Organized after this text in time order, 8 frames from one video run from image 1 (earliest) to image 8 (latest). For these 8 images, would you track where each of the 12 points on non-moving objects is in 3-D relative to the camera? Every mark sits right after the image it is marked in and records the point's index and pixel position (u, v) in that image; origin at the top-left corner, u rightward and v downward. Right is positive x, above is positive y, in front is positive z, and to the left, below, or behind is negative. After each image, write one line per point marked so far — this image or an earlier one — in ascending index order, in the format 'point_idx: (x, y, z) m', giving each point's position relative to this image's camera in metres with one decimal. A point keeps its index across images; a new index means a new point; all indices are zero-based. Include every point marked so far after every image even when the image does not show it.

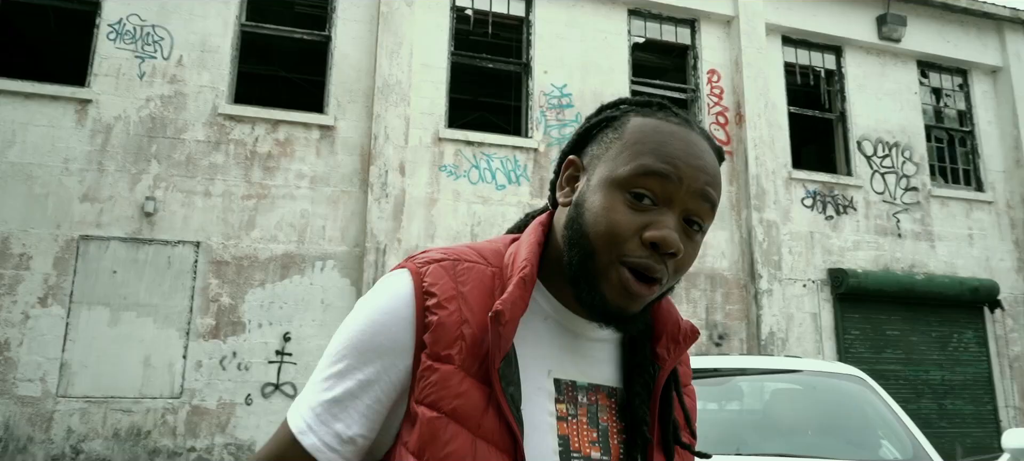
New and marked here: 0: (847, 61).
0: (+4.7, +2.4, +9.5) m
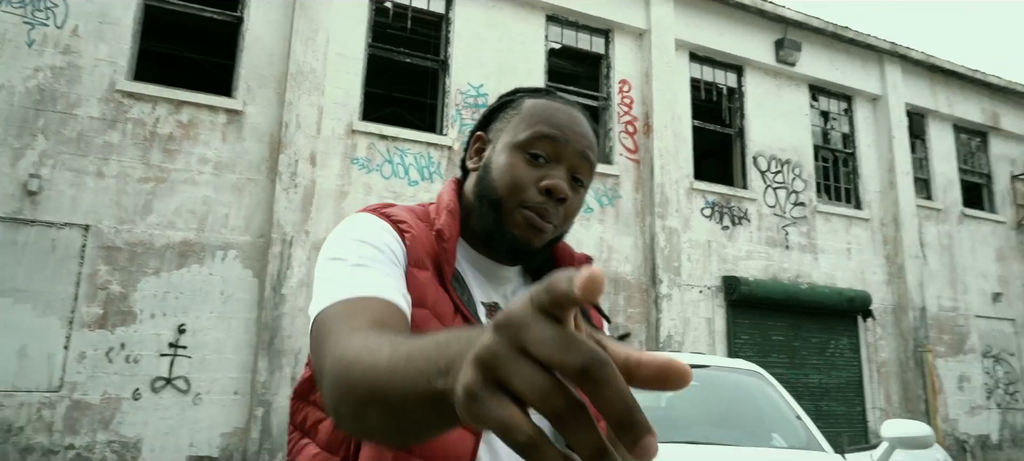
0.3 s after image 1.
0: (+3.5, +2.3, +10.1) m
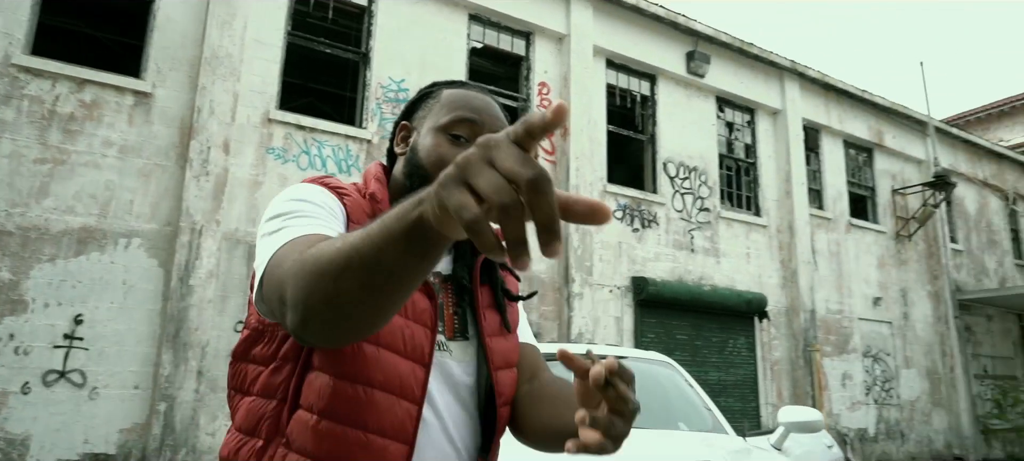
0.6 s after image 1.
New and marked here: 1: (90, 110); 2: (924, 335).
0: (+2.3, +2.2, +10.6) m
1: (-4.0, +1.1, +6.5) m
2: (+8.0, -2.0, +13.2) m
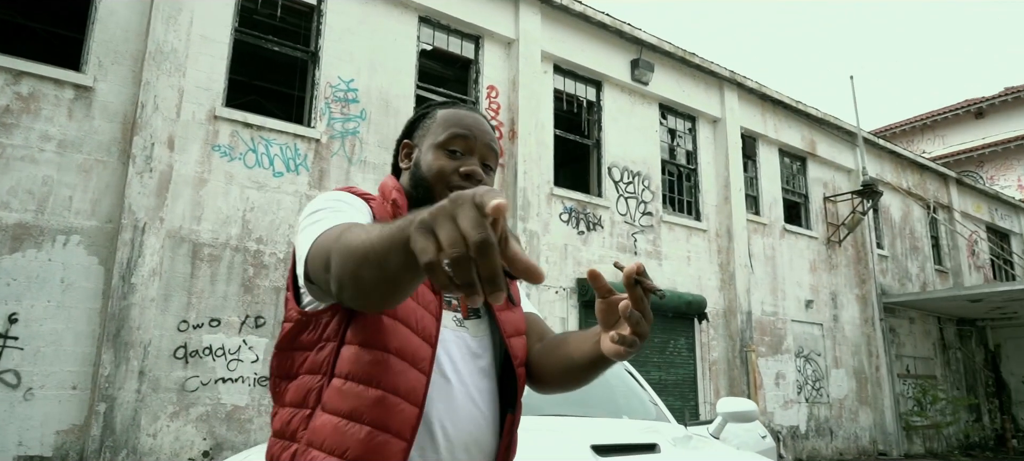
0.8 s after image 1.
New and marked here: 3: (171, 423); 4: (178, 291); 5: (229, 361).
0: (+1.5, +2.2, +10.9) m
1: (-4.5, +1.2, +6.3) m
2: (+7.0, -2.2, +13.9) m
3: (-3.2, -1.8, +6.4) m
4: (-3.3, -0.6, +6.7) m
5: (-2.9, -1.3, +6.8) m
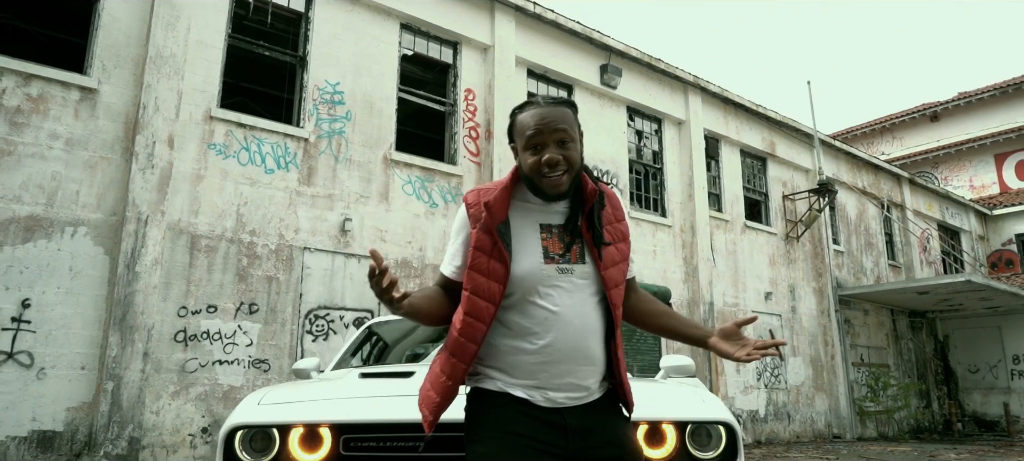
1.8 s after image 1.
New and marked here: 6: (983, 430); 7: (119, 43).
0: (+1.1, +2.3, +11.6) m
1: (-4.7, +1.3, +6.7) m
2: (+6.5, -2.1, +14.8) m
3: (-3.5, -1.7, +6.9) m
4: (-3.5, -0.5, +7.2) m
5: (-3.1, -1.2, +7.4) m
6: (+11.9, -5.0, +17.2) m
7: (-4.2, +2.0, +7.3) m
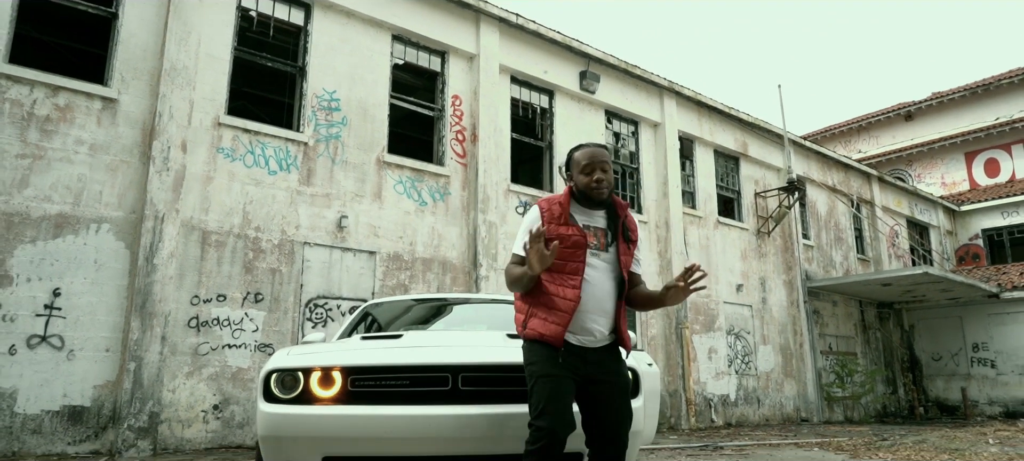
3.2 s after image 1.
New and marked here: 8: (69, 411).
0: (+0.8, +2.3, +12.4) m
1: (-4.9, +1.3, +7.5) m
2: (+6.2, -2.0, +15.7) m
3: (-3.7, -1.7, +7.7) m
4: (-3.7, -0.5, +7.9) m
5: (-3.3, -1.2, +8.1) m
6: (+11.6, -4.9, +18.1) m
7: (-4.5, +2.1, +8.0) m
8: (-4.6, -1.9, +7.0) m
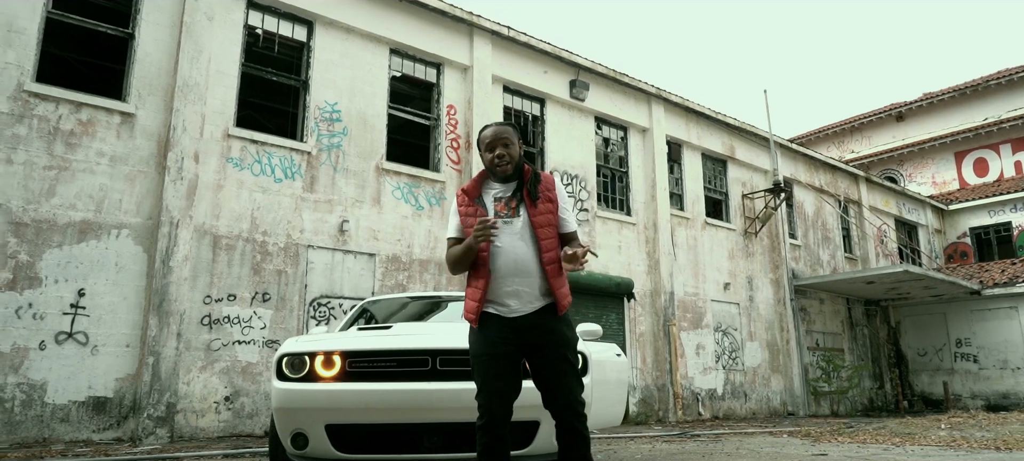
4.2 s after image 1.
0: (+0.7, +2.3, +13.0) m
1: (-5.1, +1.2, +8.1) m
2: (+6.1, -2.0, +16.2) m
3: (-3.8, -1.8, +8.3) m
4: (-3.9, -0.5, +8.5) m
5: (-3.5, -1.2, +8.7) m
6: (+11.5, -4.9, +18.7) m
7: (-4.6, +2.0, +8.7) m
8: (-4.7, -1.9, +7.6) m
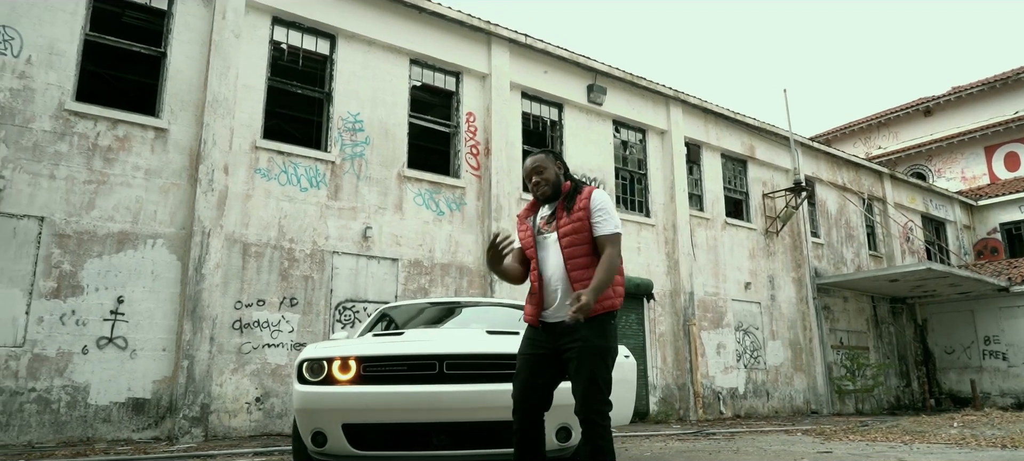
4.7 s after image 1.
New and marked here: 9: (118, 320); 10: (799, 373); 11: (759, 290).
0: (+1.0, +2.2, +13.2) m
1: (-4.9, +1.1, +8.5) m
2: (+6.6, -2.0, +16.2) m
3: (-3.6, -1.9, +8.7) m
4: (-3.7, -0.6, +8.9) m
5: (-3.2, -1.4, +9.1) m
6: (+12.2, -4.8, +18.5) m
7: (-4.4, +1.9, +9.1) m
8: (-4.5, -2.0, +8.1) m
9: (-4.7, -1.1, +8.1) m
10: (+6.7, -3.3, +15.9) m
11: (+5.7, -1.4, +15.7) m
